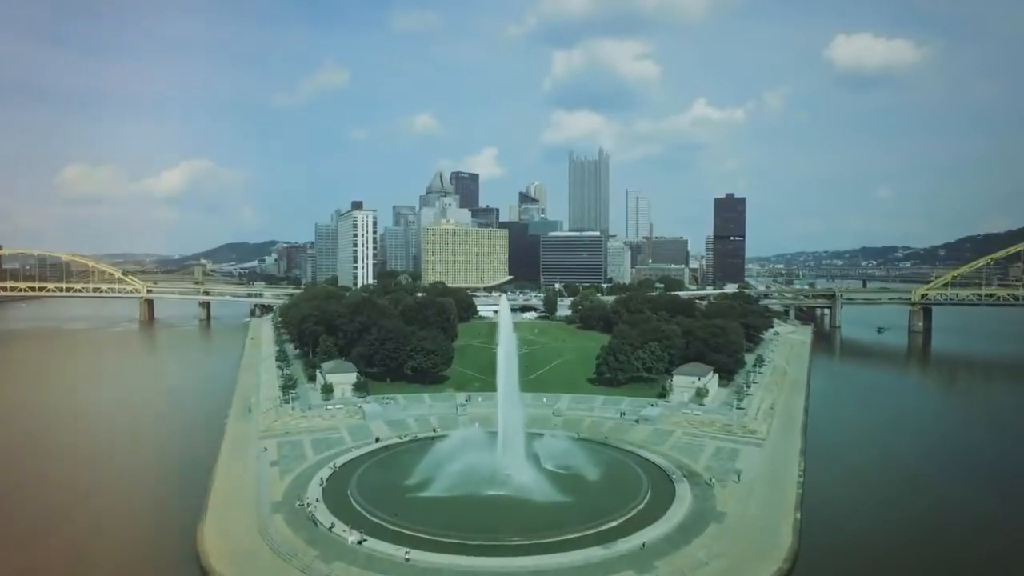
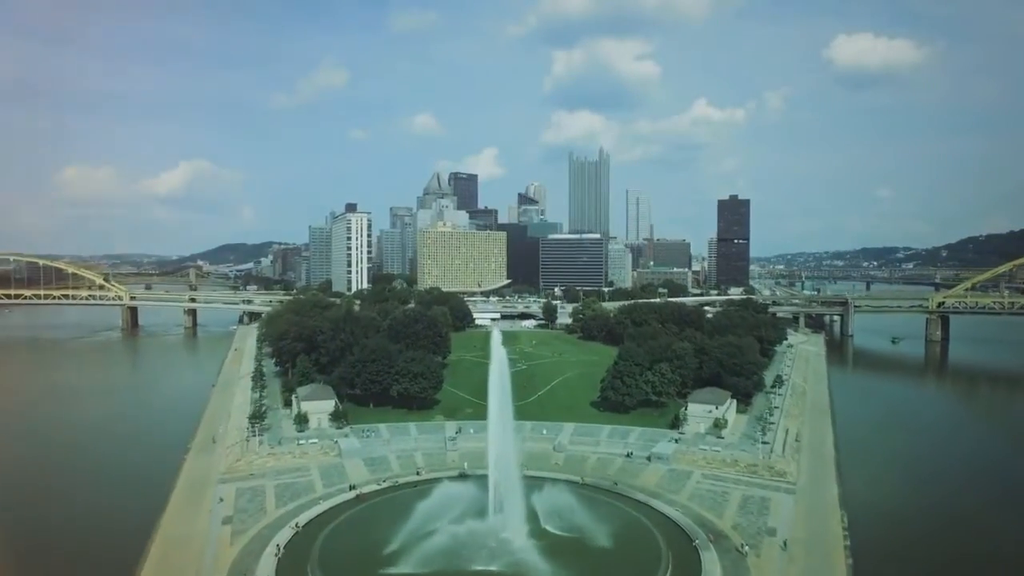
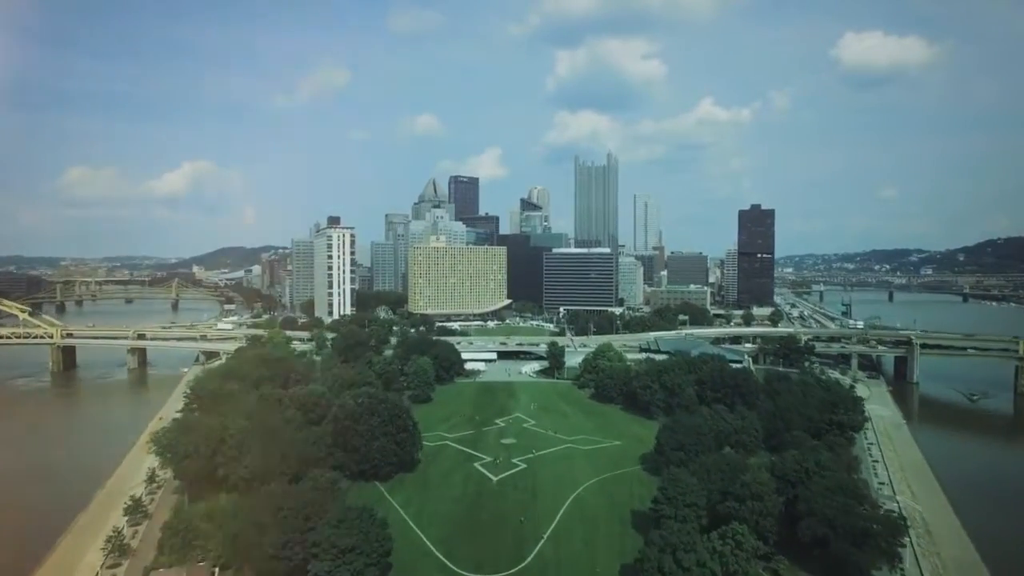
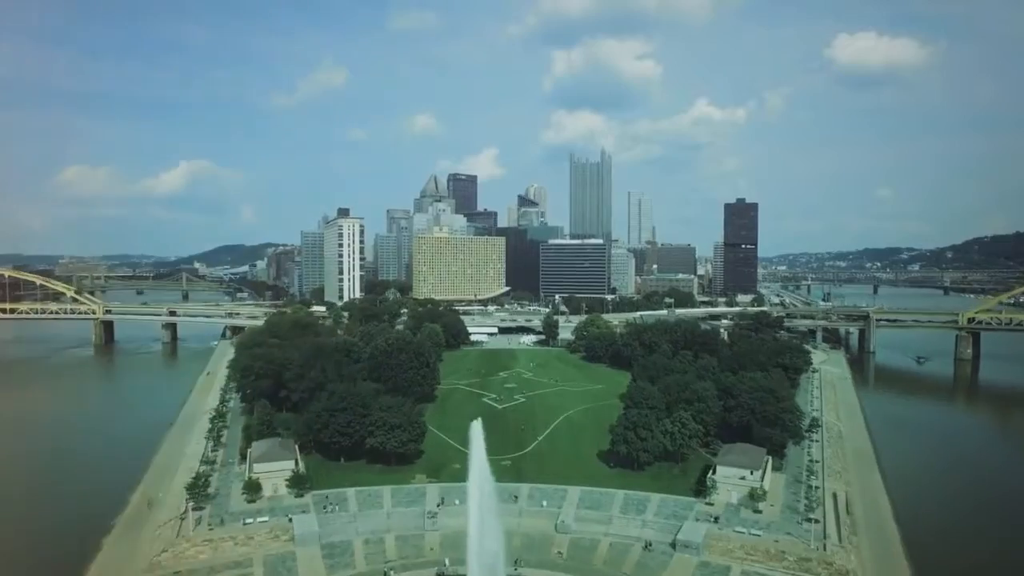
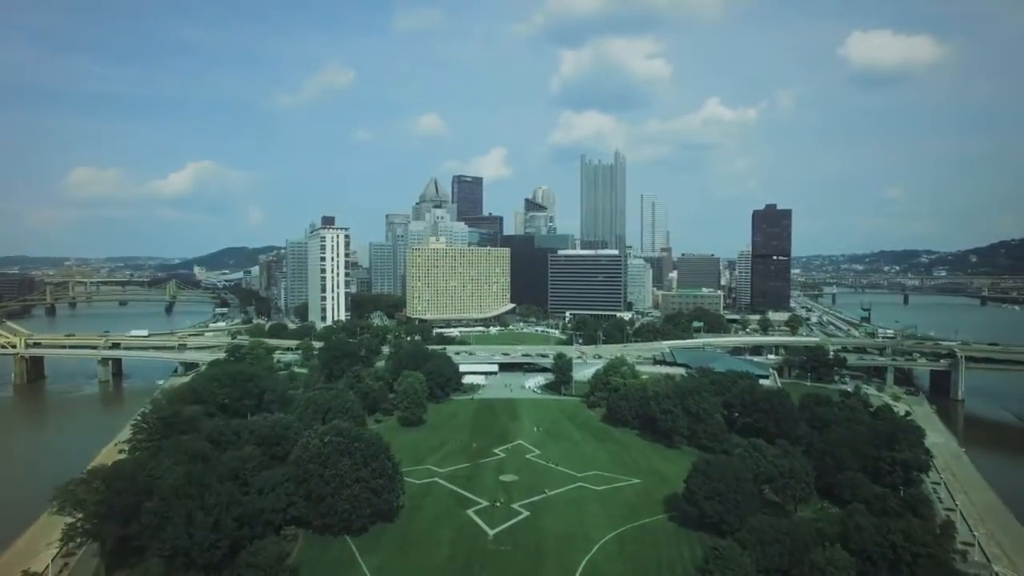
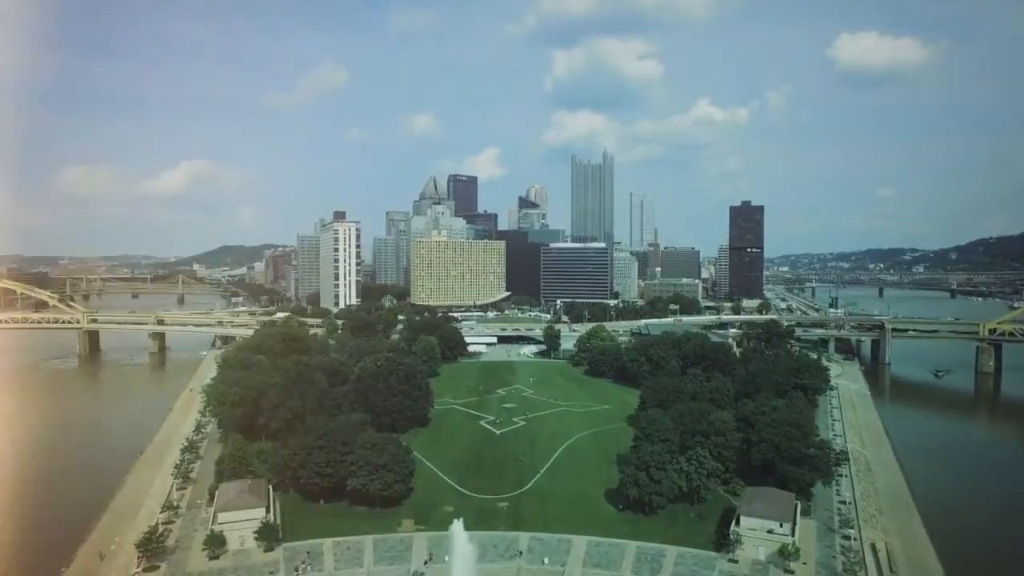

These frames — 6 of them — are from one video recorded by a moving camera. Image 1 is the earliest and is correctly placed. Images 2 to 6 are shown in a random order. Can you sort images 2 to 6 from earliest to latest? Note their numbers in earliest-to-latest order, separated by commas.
2, 4, 6, 3, 5
